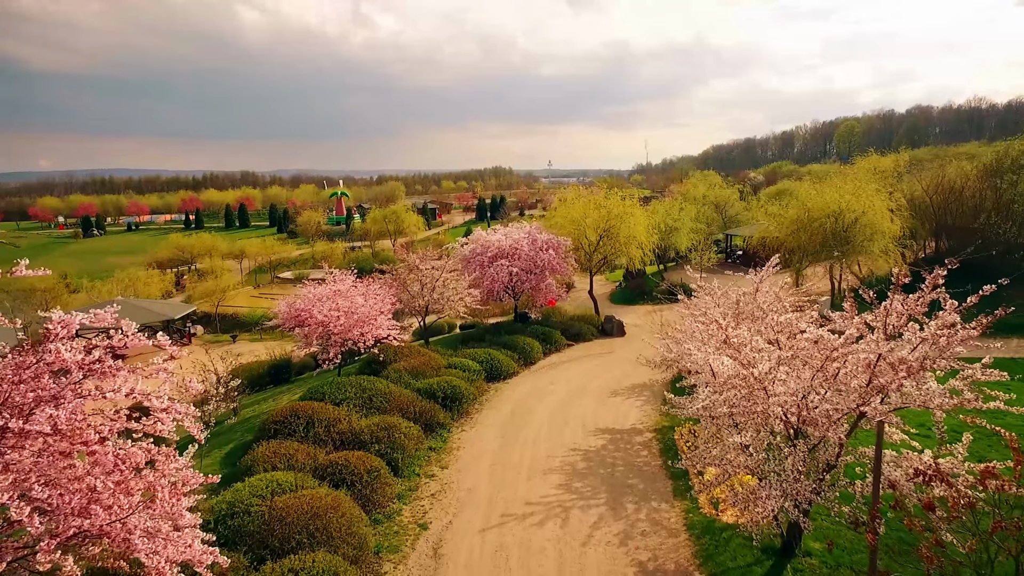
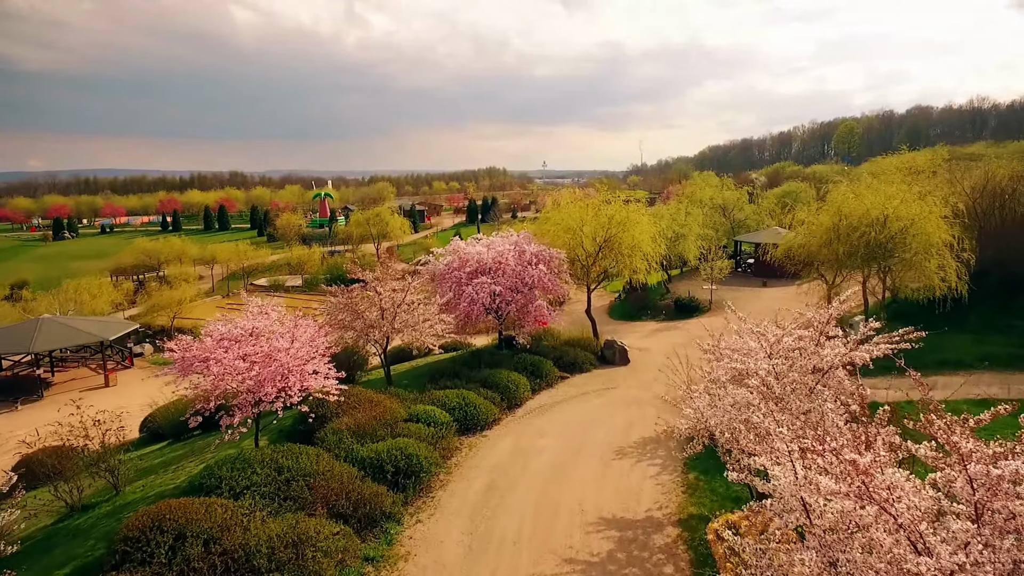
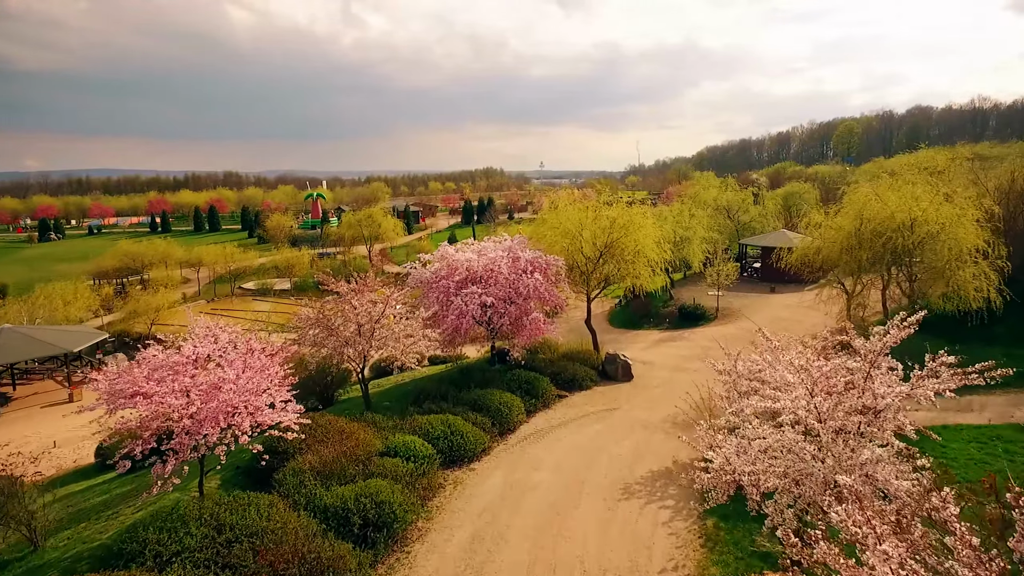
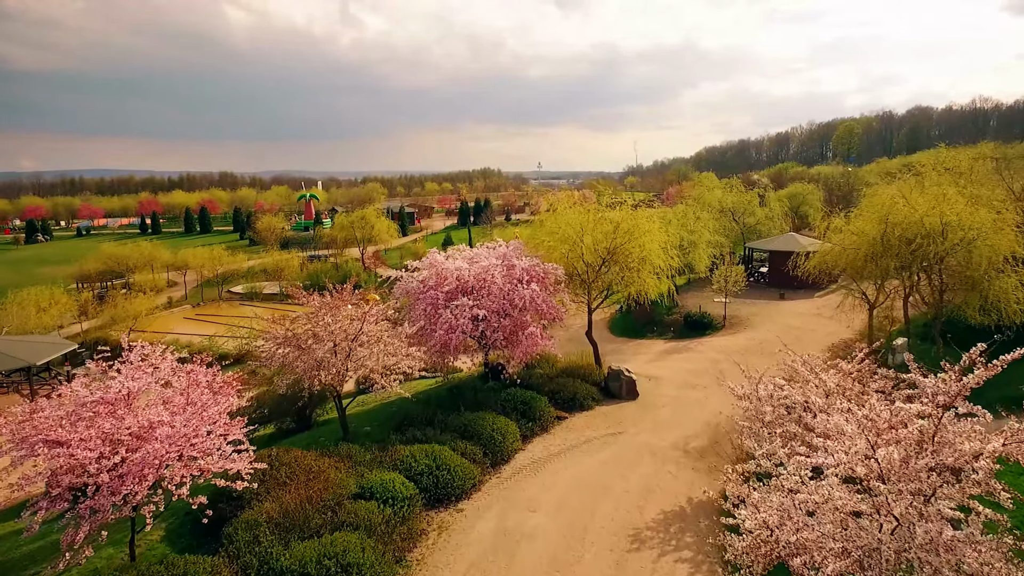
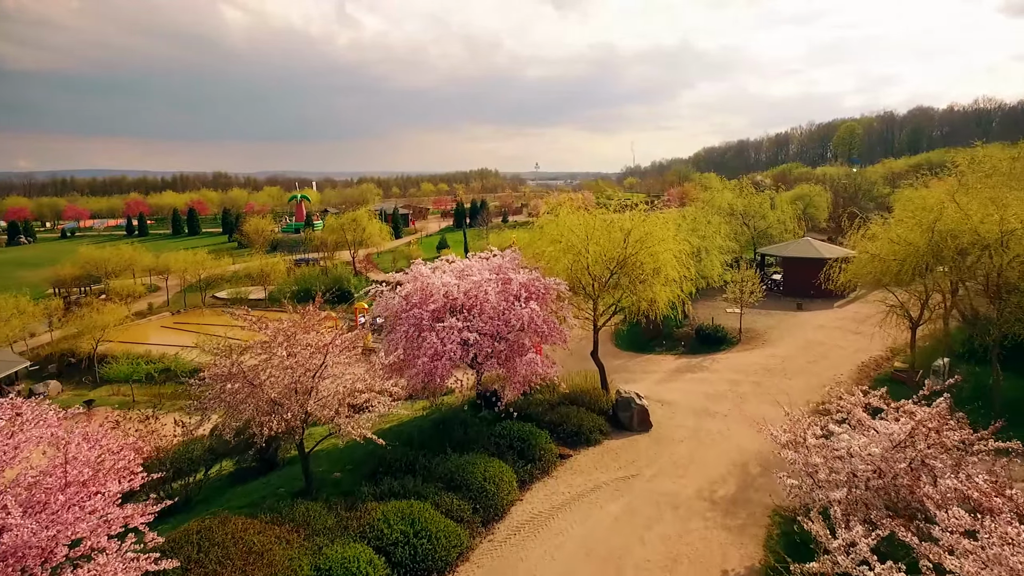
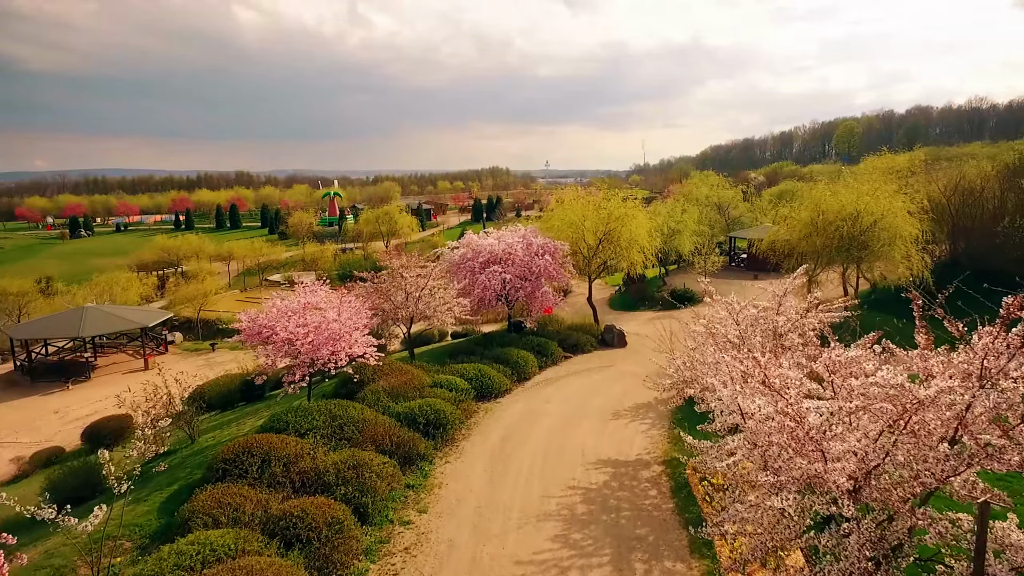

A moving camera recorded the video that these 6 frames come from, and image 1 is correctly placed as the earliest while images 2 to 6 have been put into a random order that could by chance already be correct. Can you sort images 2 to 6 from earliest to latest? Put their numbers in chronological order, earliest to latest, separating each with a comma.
6, 2, 3, 4, 5
